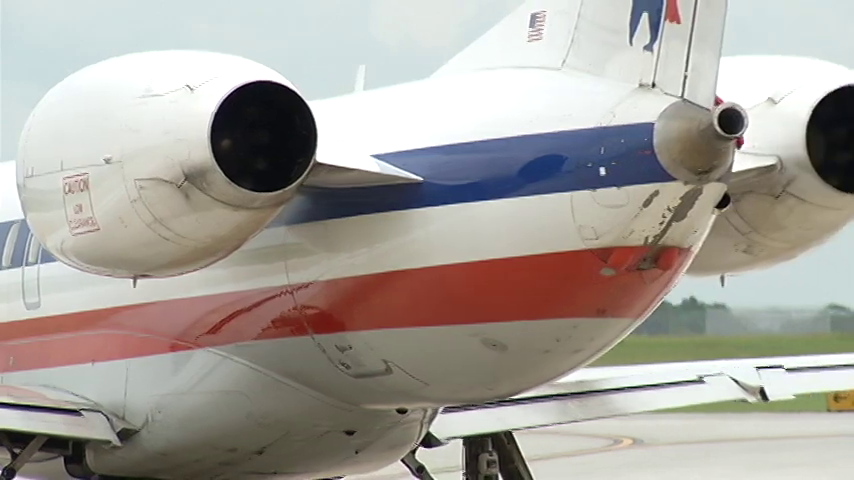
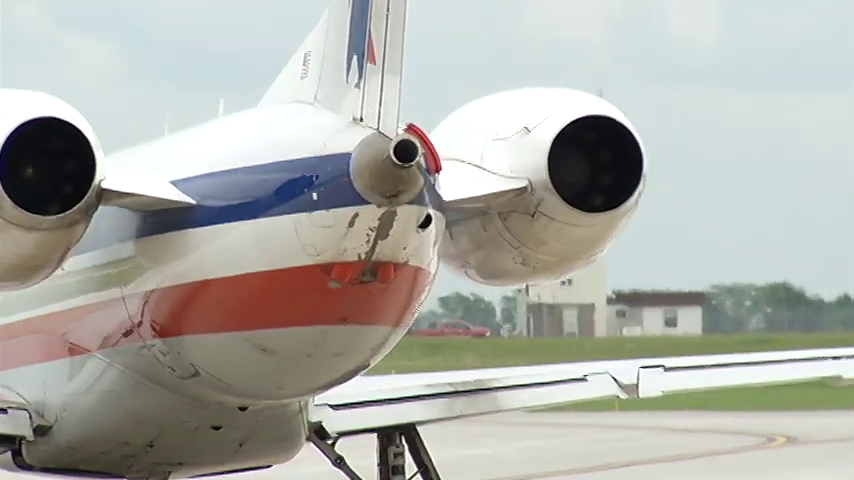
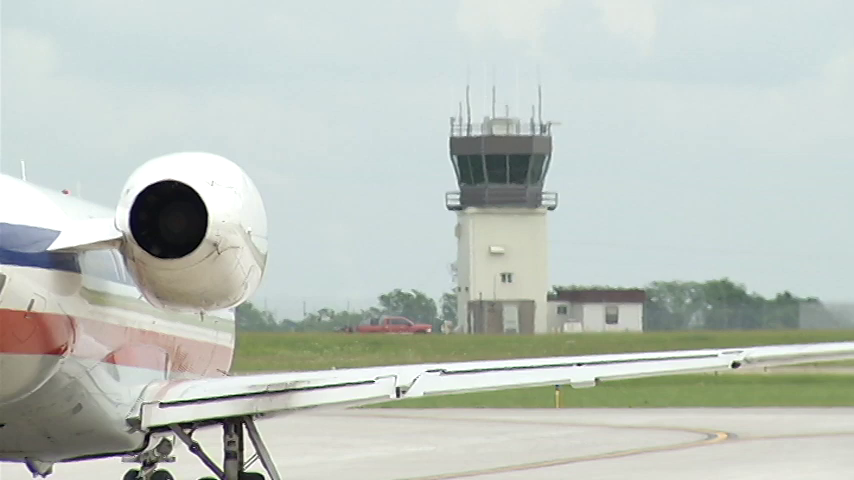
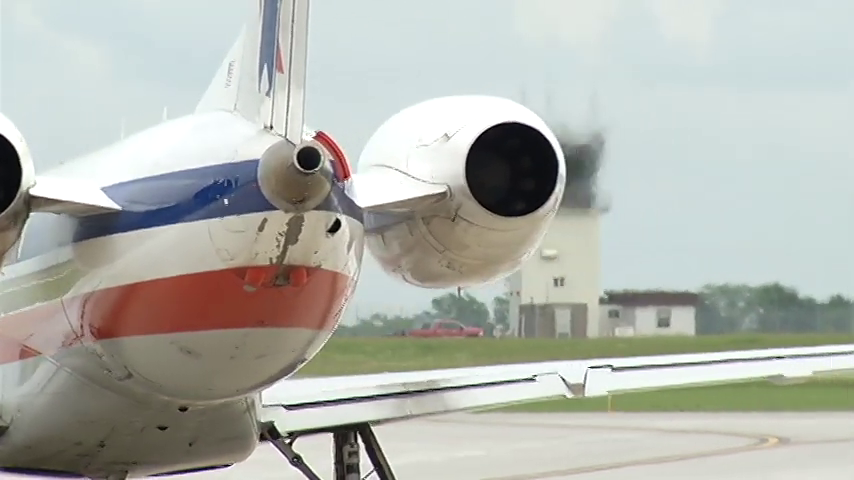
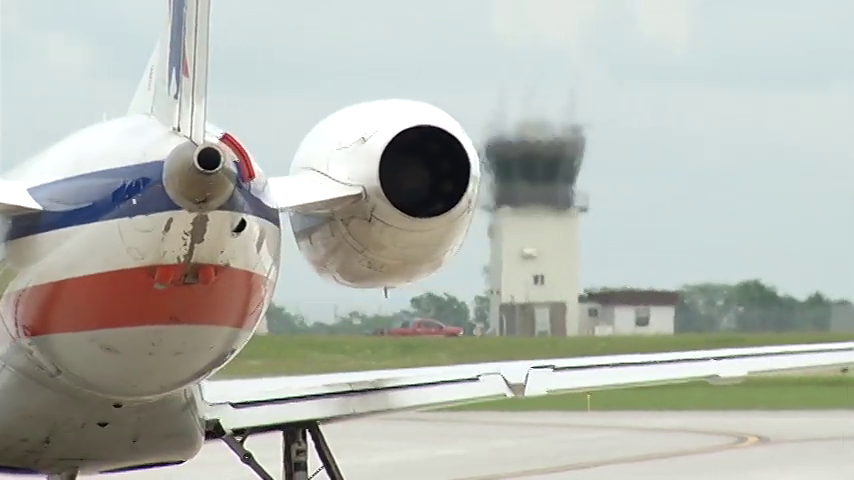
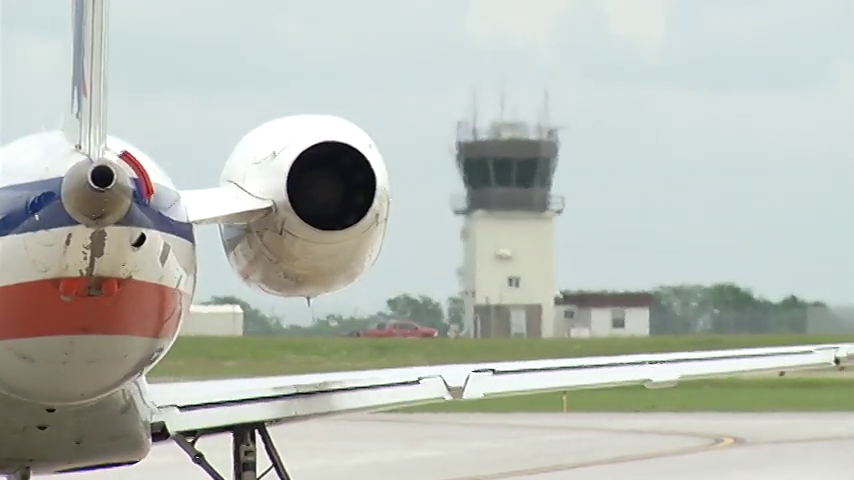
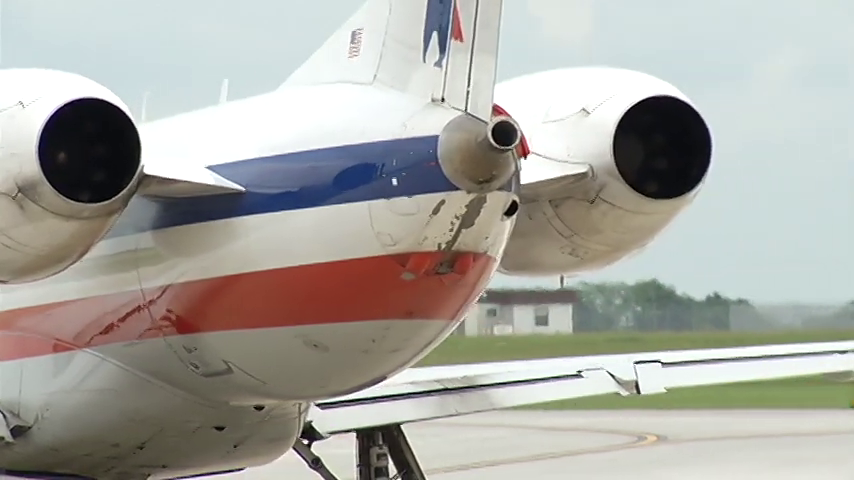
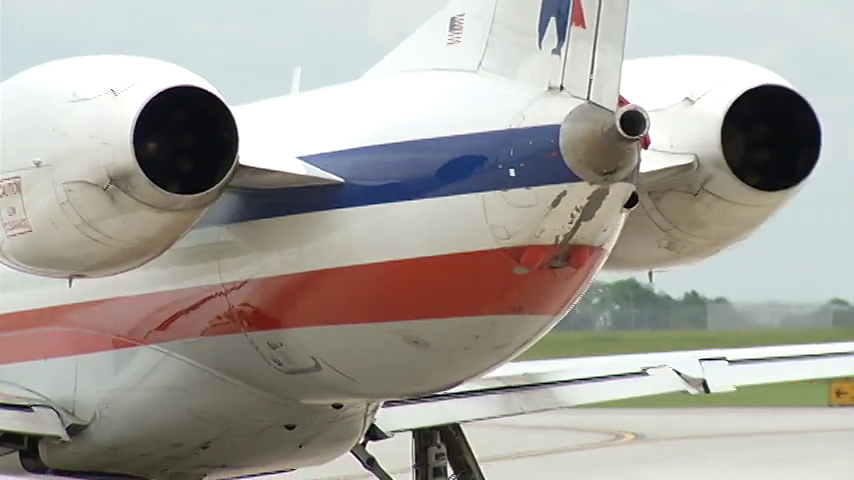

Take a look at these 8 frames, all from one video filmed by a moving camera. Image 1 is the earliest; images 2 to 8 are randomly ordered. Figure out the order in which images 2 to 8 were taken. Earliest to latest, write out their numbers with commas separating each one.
8, 7, 2, 4, 5, 6, 3
